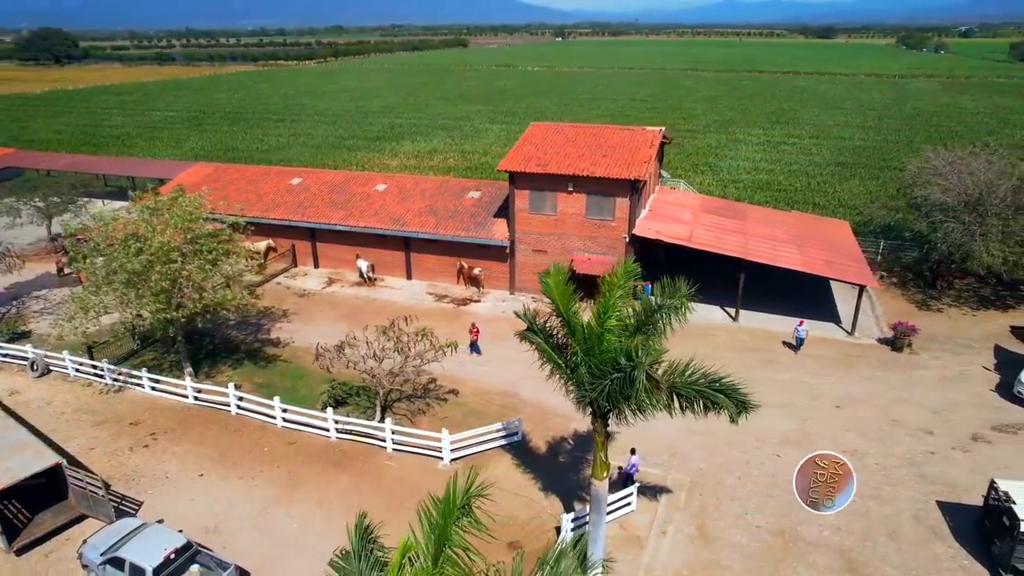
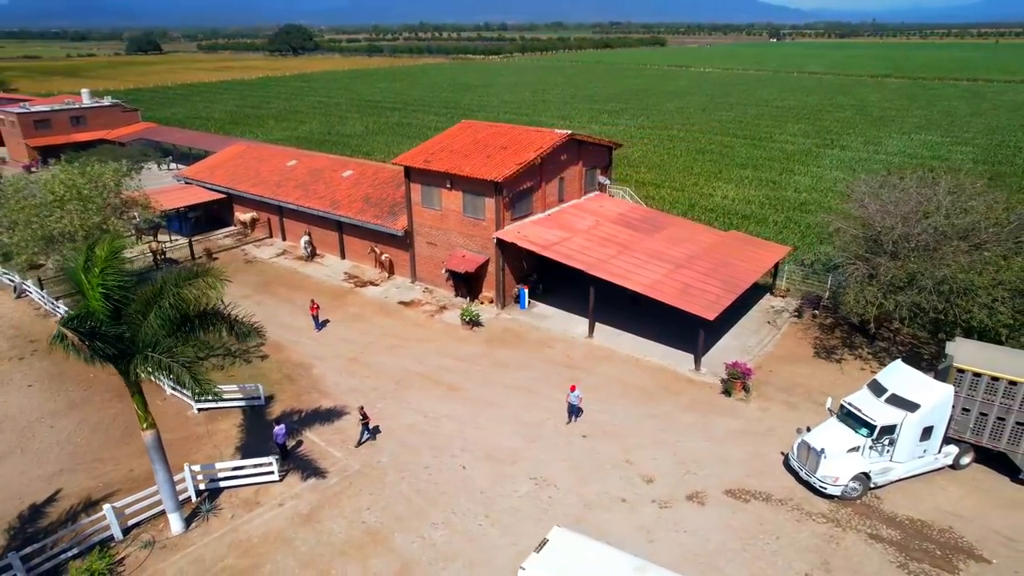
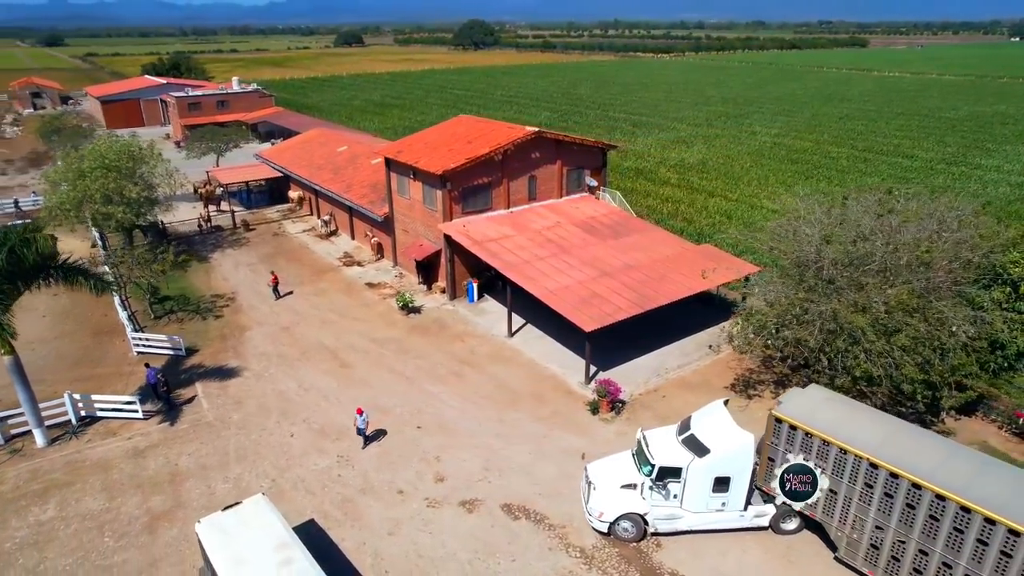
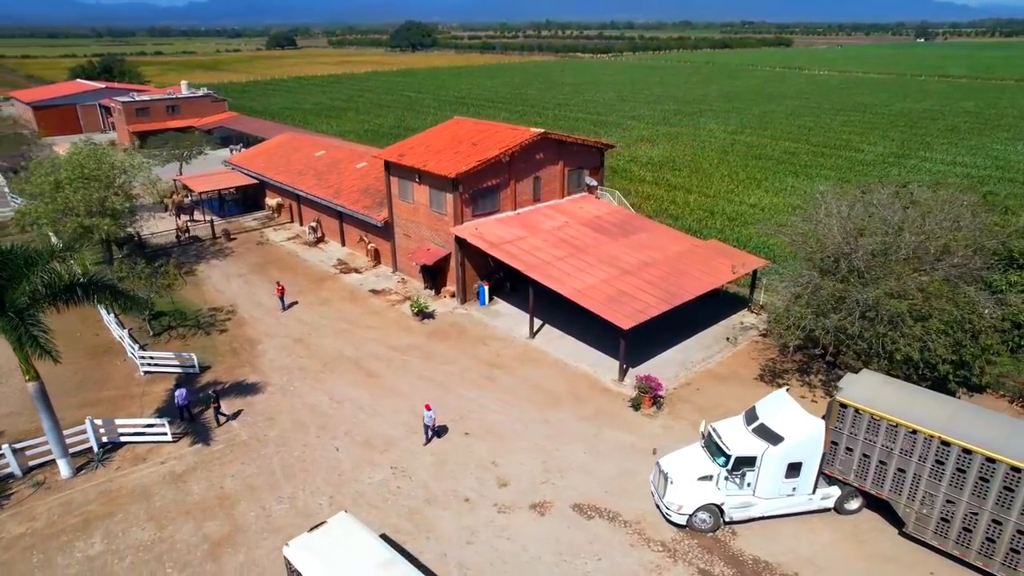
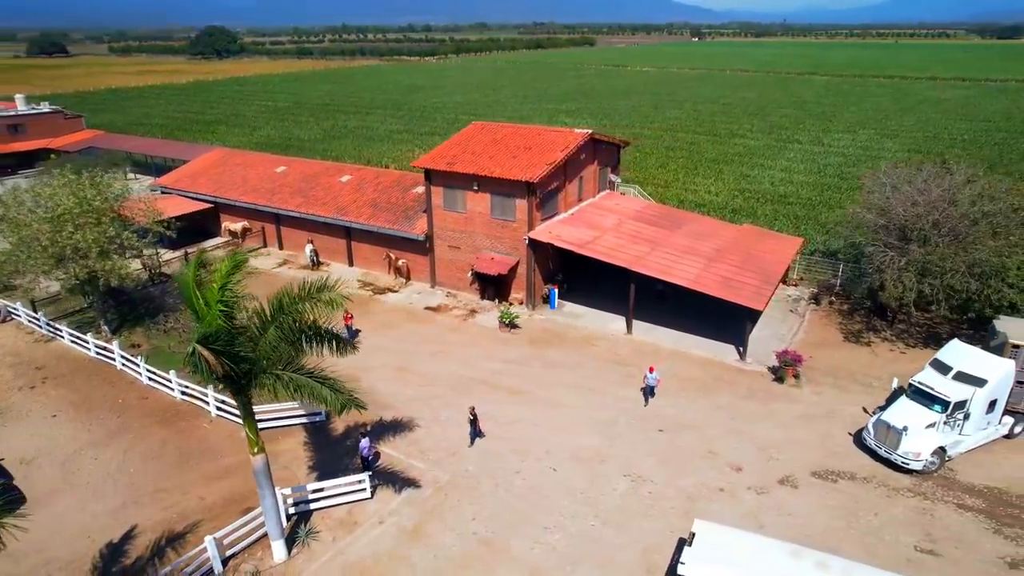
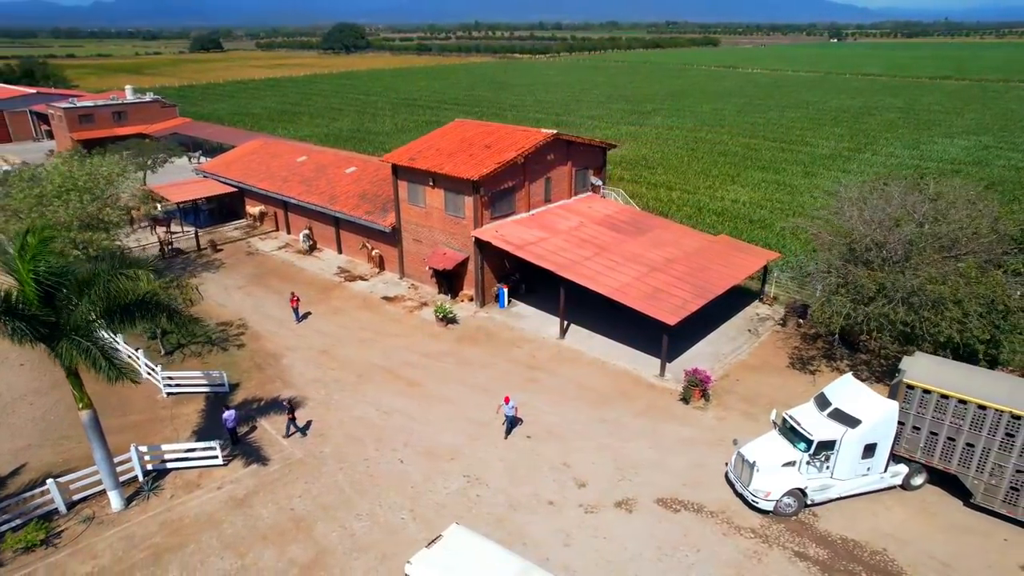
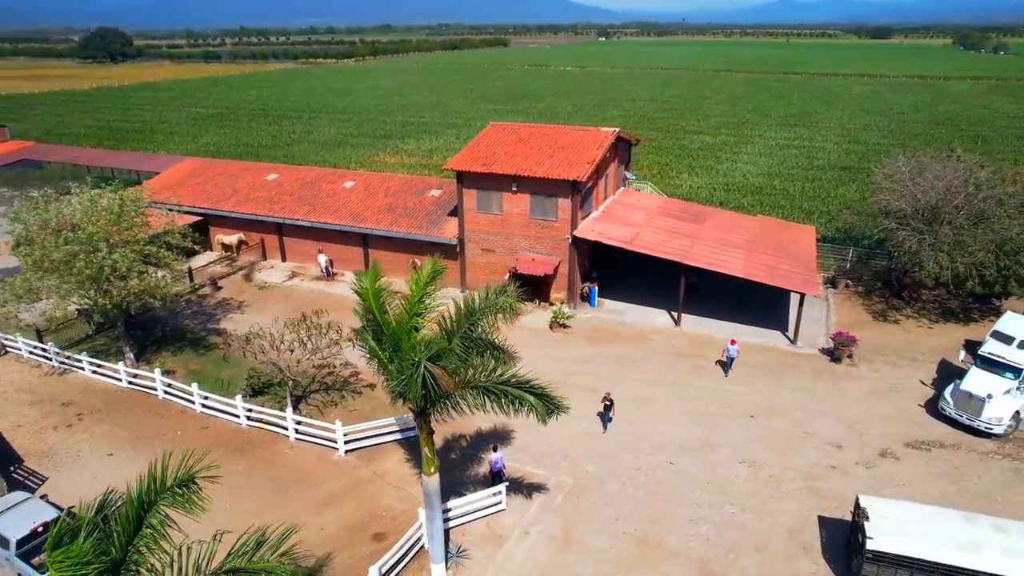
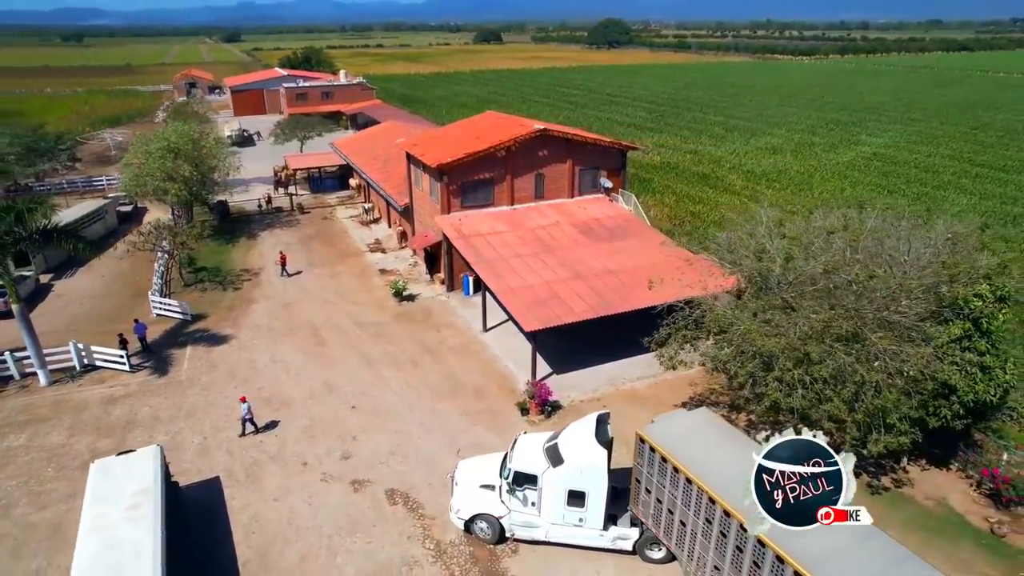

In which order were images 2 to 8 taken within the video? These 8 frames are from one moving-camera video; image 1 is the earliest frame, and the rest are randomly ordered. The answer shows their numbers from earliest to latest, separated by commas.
7, 5, 2, 6, 4, 3, 8
